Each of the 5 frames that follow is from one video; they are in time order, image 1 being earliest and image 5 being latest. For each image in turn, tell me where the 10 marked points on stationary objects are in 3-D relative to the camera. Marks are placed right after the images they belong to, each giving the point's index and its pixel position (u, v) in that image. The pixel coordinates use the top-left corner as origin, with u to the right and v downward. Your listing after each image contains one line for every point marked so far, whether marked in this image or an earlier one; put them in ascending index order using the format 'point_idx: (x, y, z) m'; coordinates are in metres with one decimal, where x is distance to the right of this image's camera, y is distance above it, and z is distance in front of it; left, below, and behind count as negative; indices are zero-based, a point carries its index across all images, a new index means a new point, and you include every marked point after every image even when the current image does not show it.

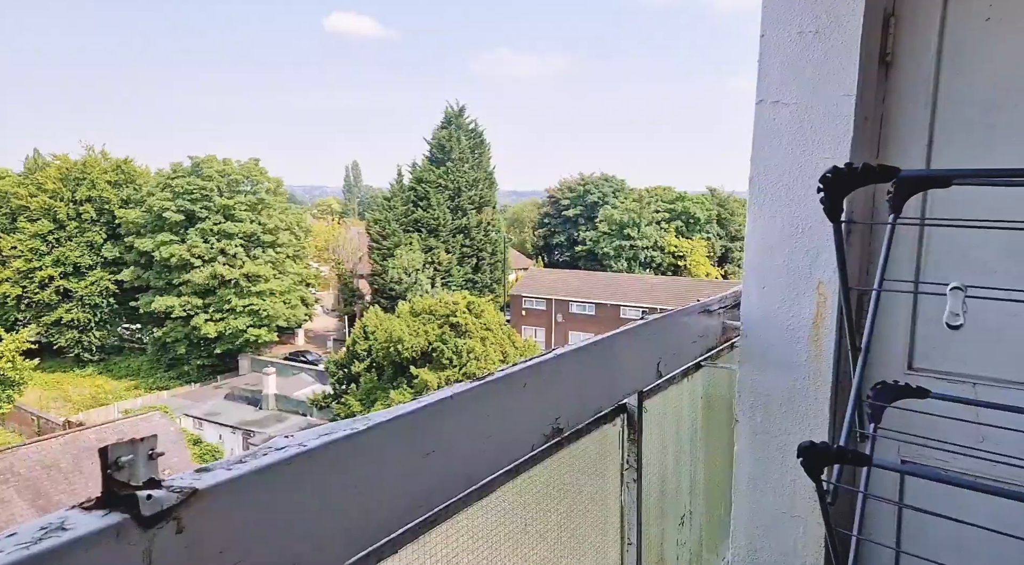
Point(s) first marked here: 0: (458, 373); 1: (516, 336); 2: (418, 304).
0: (-1.2, -2.1, +17.8) m
1: (+0.1, -1.3, +19.1) m
2: (-2.4, -0.5, +19.5) m
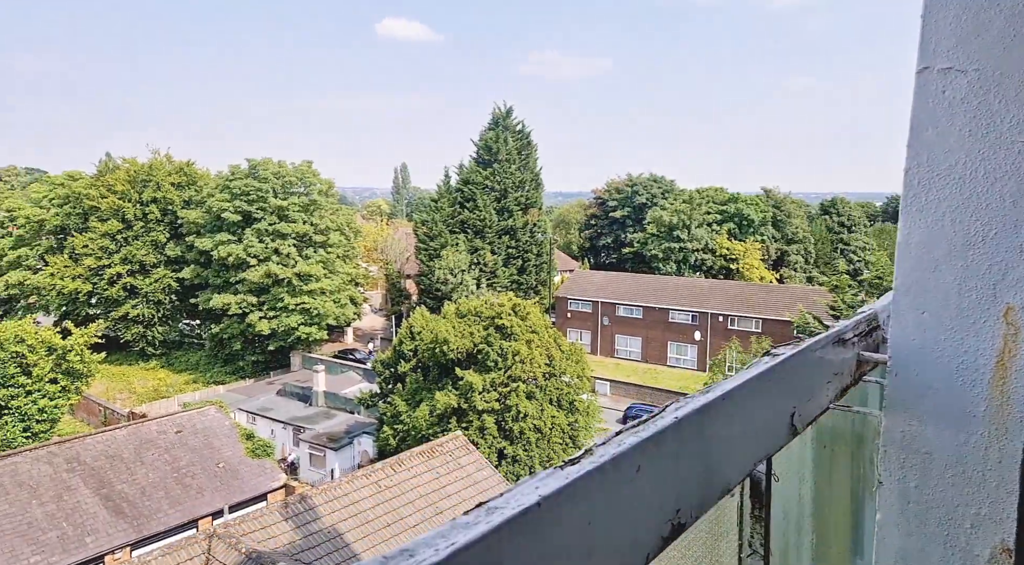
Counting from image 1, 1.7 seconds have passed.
0: (-0.2, -2.1, +17.9) m
1: (+1.1, -1.3, +19.2) m
2: (-1.3, -0.6, +19.6) m
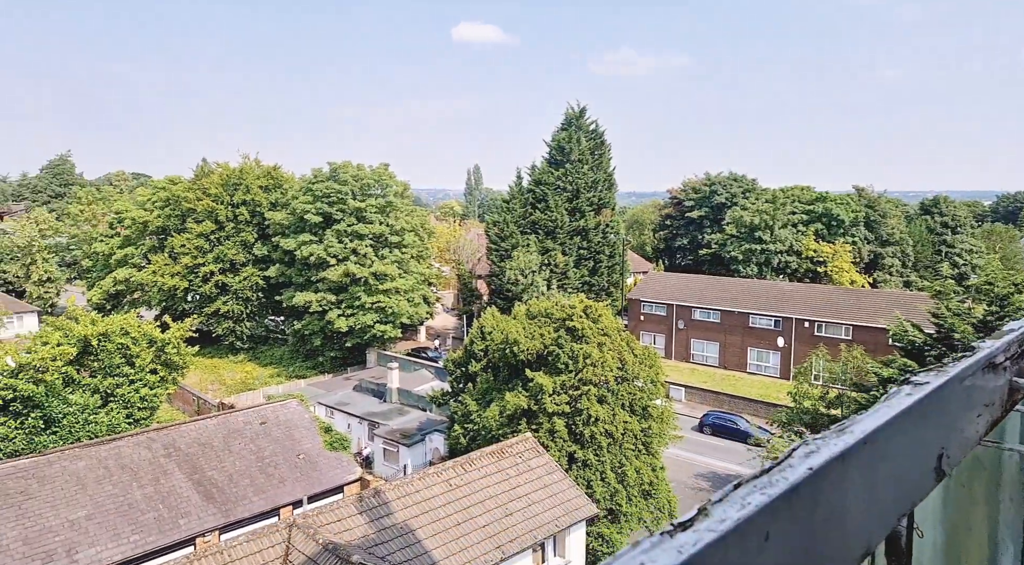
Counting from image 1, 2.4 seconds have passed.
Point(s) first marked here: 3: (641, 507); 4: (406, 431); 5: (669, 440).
0: (+1.4, -2.1, +17.8) m
1: (+2.9, -1.4, +18.8) m
2: (+0.6, -0.6, +19.7) m
3: (+2.8, -4.8, +17.3) m
4: (-2.6, -3.5, +19.3) m
5: (+3.6, -3.6, +18.7) m
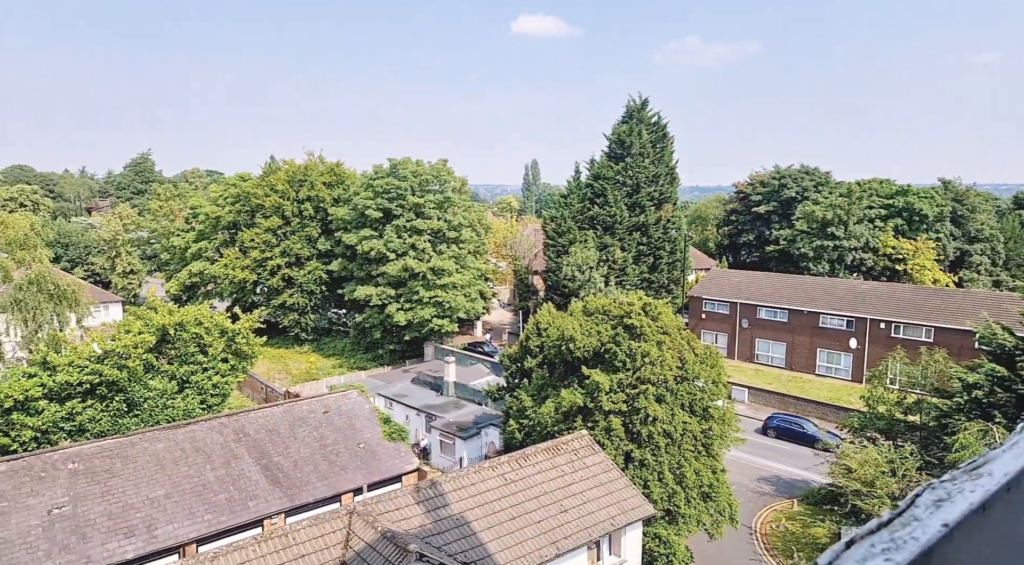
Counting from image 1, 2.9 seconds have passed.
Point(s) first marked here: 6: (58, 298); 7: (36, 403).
0: (+2.6, -2.1, +17.5) m
1: (+4.2, -1.3, +18.4) m
2: (+2.0, -0.5, +19.5) m
3: (+3.9, -4.7, +17.0) m
4: (-1.2, -3.4, +19.5) m
5: (+4.9, -3.6, +18.2) m
6: (-10.7, -0.4, +18.9) m
7: (-9.9, -2.5, +17.0) m
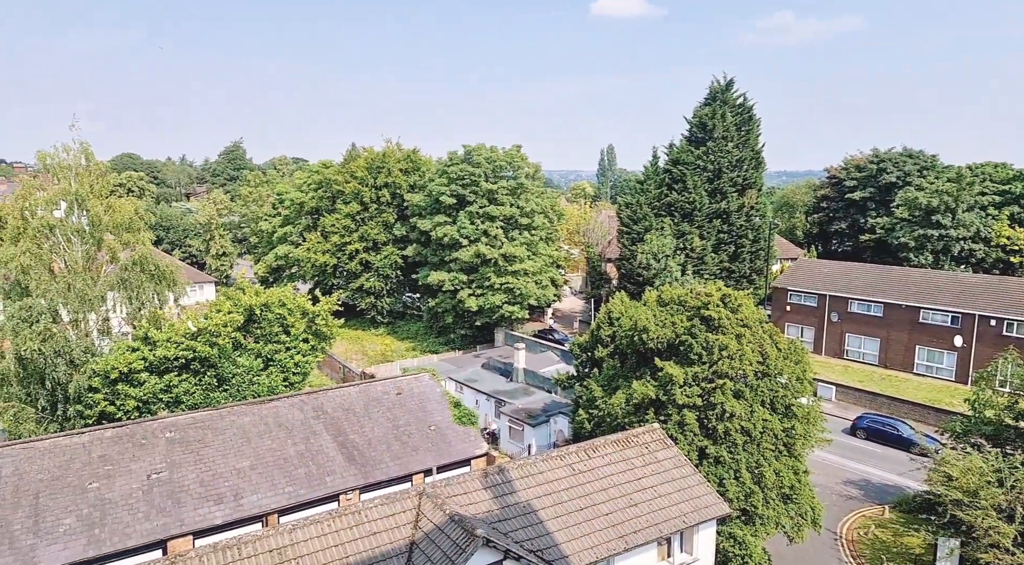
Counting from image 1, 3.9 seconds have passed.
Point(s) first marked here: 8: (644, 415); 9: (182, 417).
0: (+4.0, -1.9, +16.8) m
1: (+5.8, -1.1, +17.4) m
2: (+3.8, -0.2, +18.8) m
3: (+5.3, -4.6, +16.2) m
4: (+0.6, -3.1, +19.4) m
5: (+6.4, -3.4, +17.2) m
6: (-8.8, +0.1, +20.2) m
7: (-8.4, -2.1, +18.2) m
8: (+2.9, -2.8, +17.4) m
9: (-7.3, -3.0, +17.8) m
